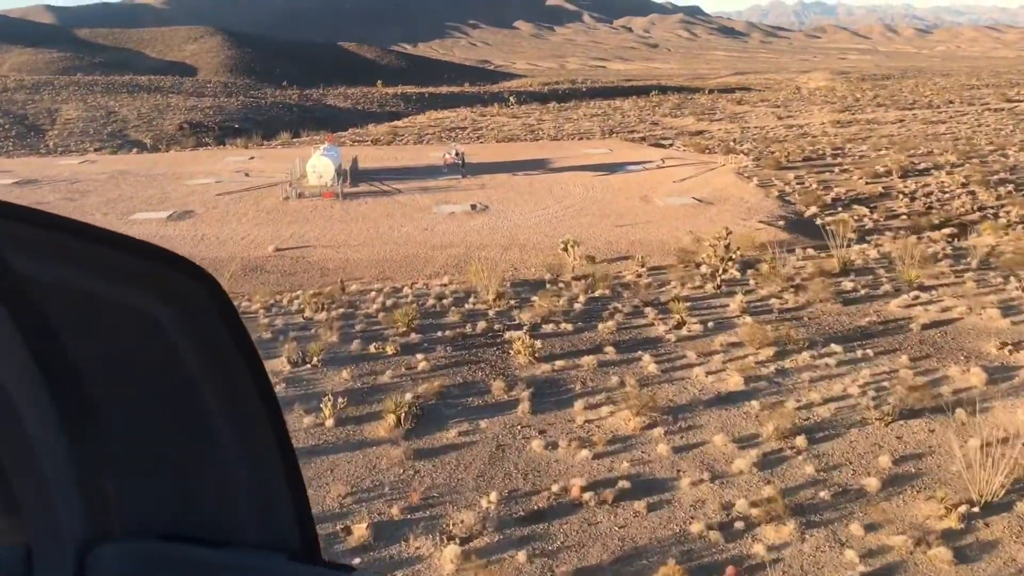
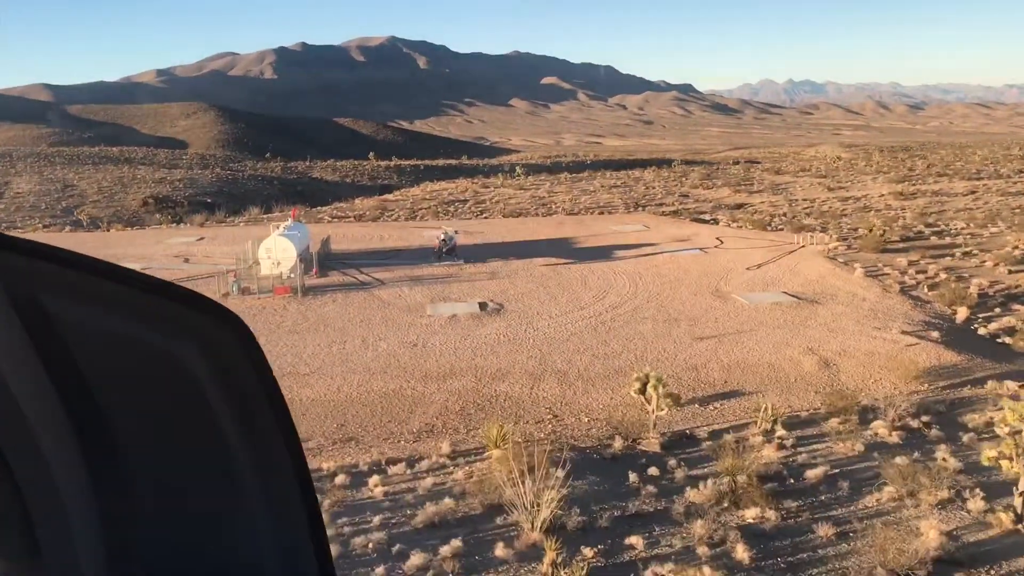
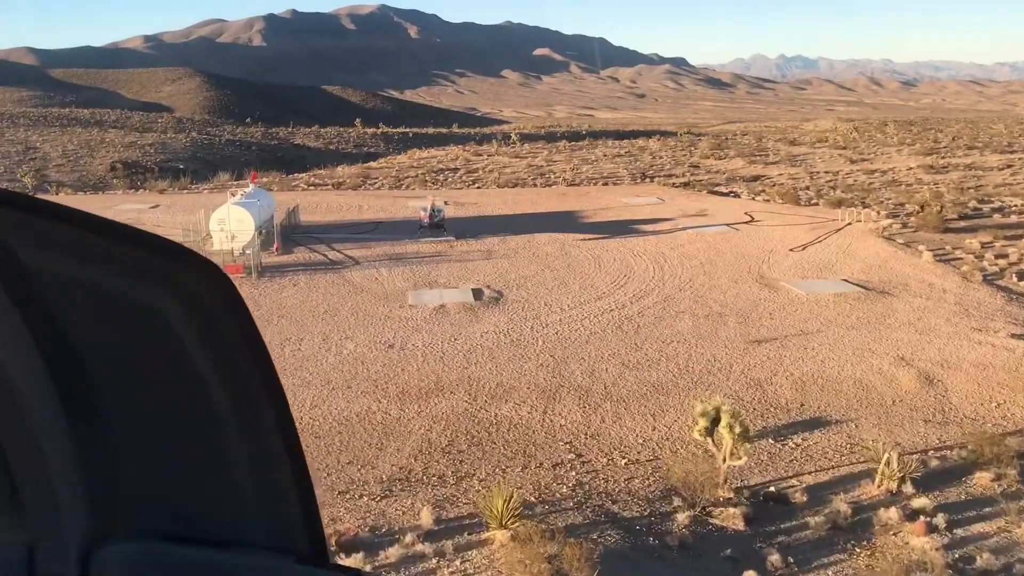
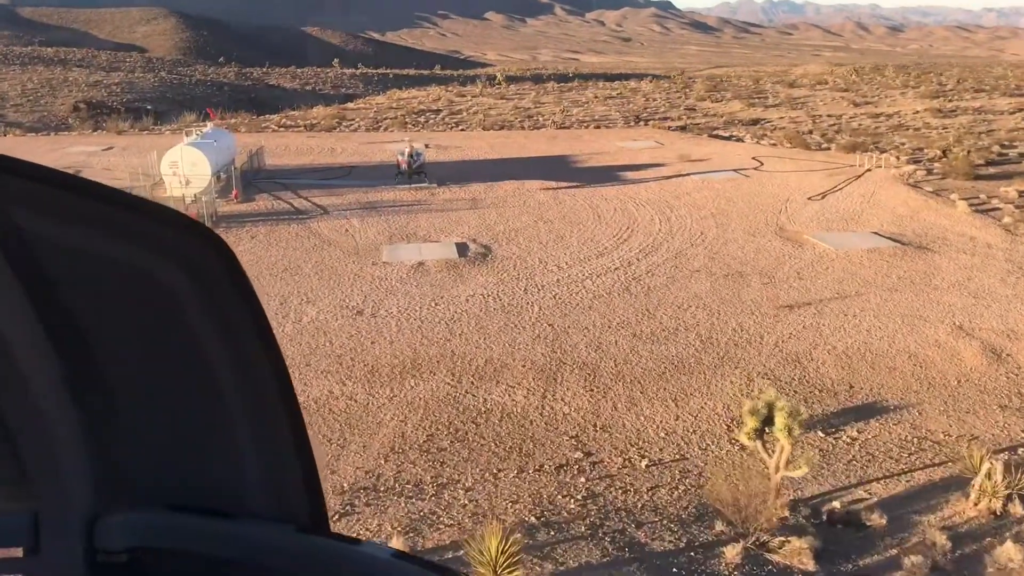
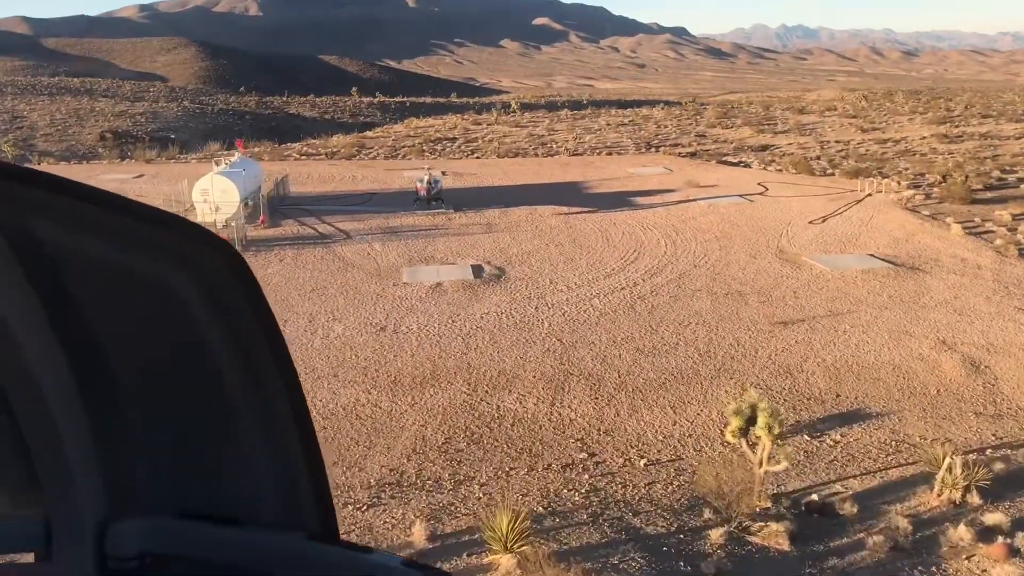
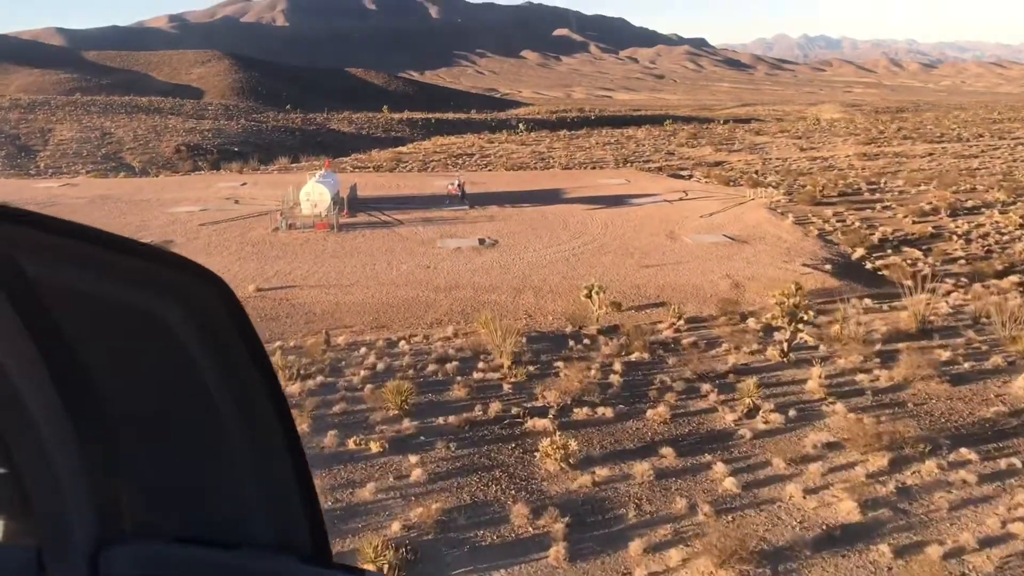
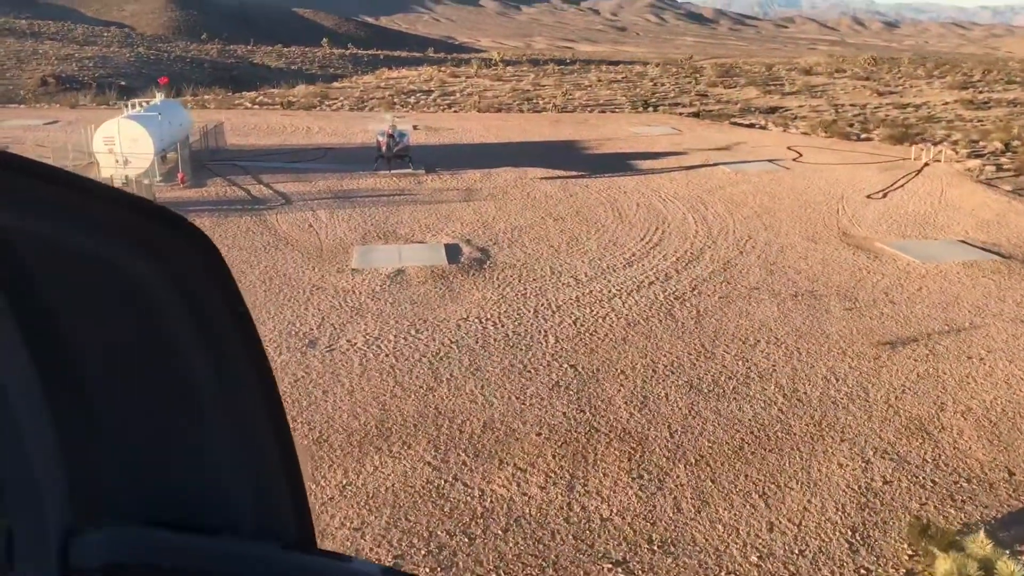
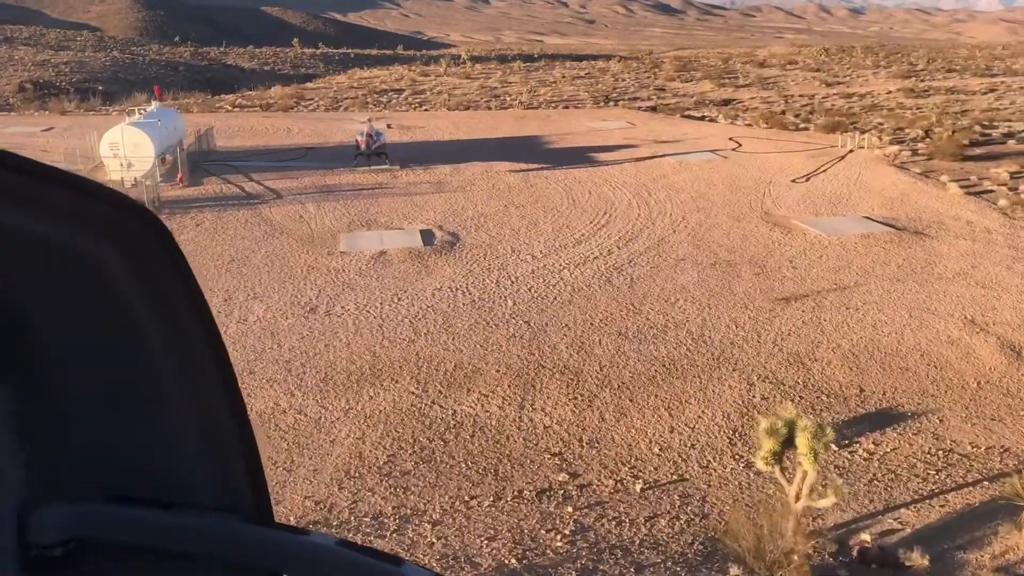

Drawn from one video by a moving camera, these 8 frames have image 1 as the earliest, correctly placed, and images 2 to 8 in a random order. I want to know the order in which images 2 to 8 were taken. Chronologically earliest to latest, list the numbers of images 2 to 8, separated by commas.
6, 2, 3, 5, 4, 8, 7
